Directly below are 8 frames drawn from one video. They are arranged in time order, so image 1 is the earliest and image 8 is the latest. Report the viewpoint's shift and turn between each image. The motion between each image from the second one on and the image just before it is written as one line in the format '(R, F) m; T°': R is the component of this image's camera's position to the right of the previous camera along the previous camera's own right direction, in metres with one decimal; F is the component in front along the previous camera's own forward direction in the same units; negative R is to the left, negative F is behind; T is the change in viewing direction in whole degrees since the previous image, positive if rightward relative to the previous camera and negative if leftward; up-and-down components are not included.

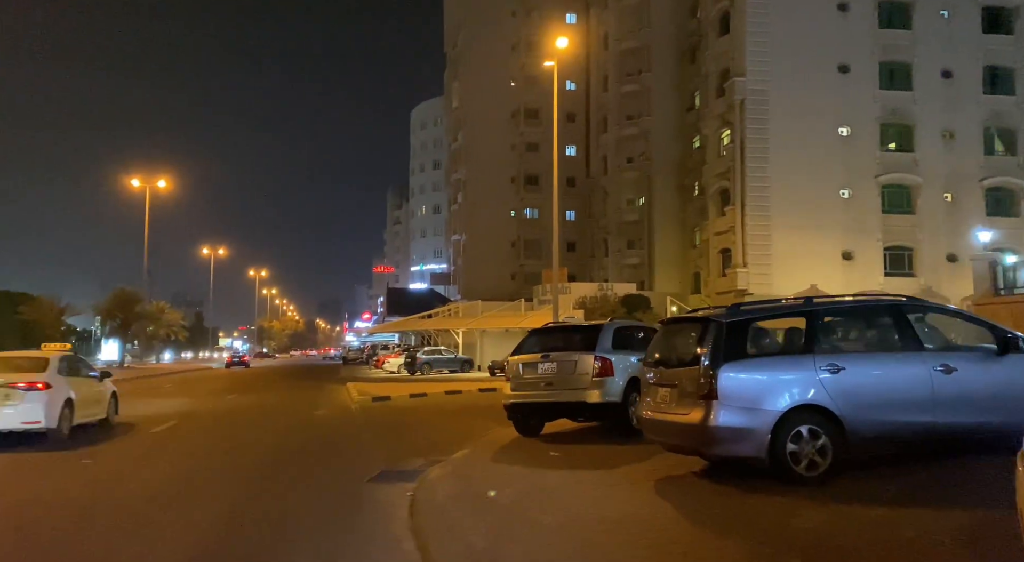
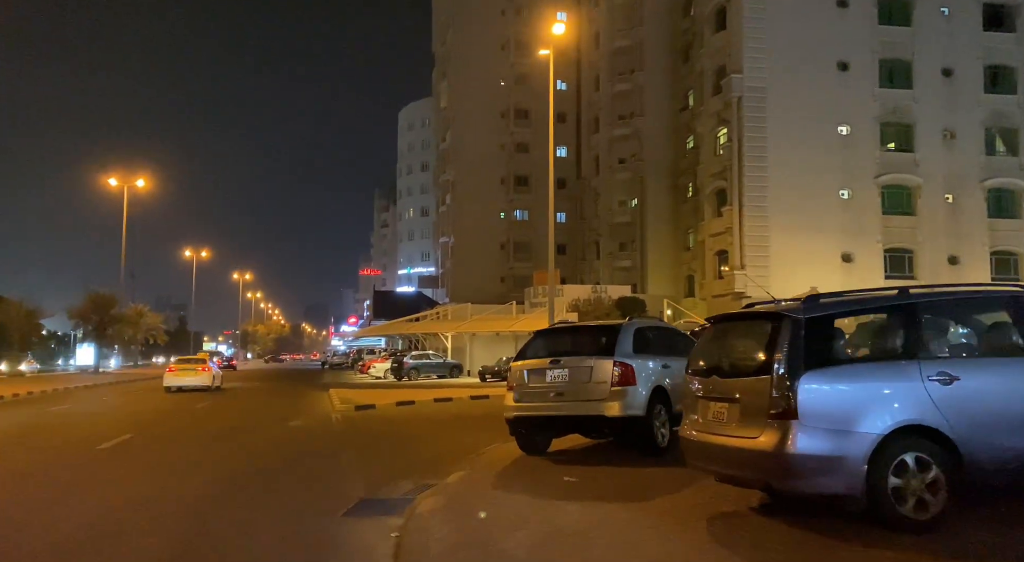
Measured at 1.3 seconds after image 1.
(-0.2, +1.3) m; +1°
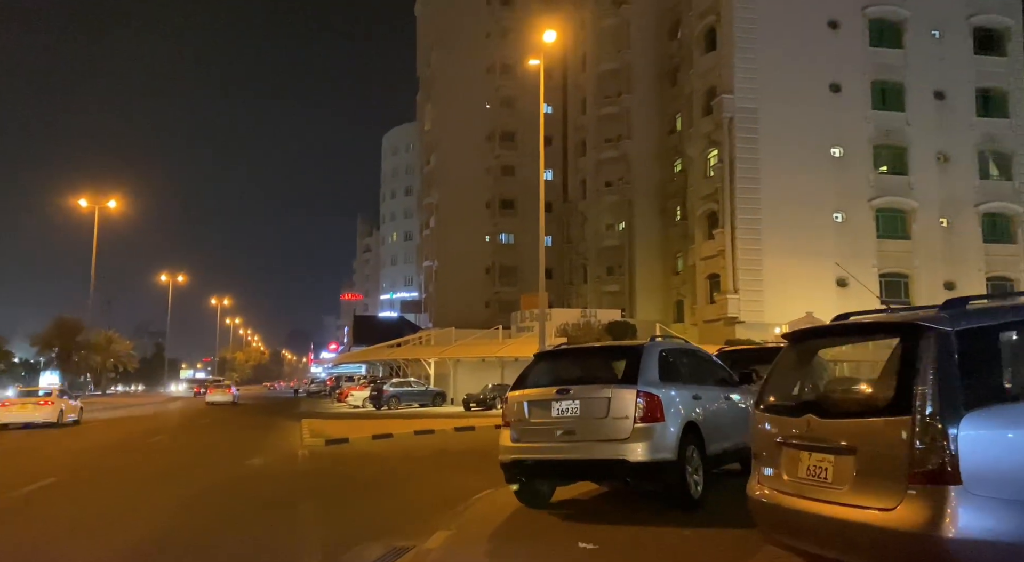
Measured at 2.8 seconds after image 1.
(-0.1, +1.5) m; +1°
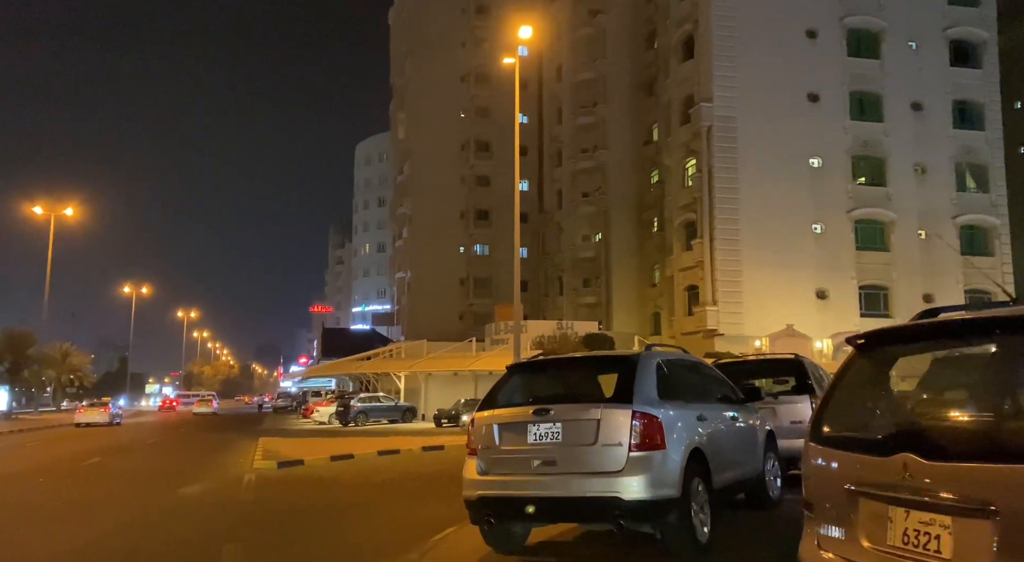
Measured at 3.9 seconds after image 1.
(0.0, +1.1) m; +2°
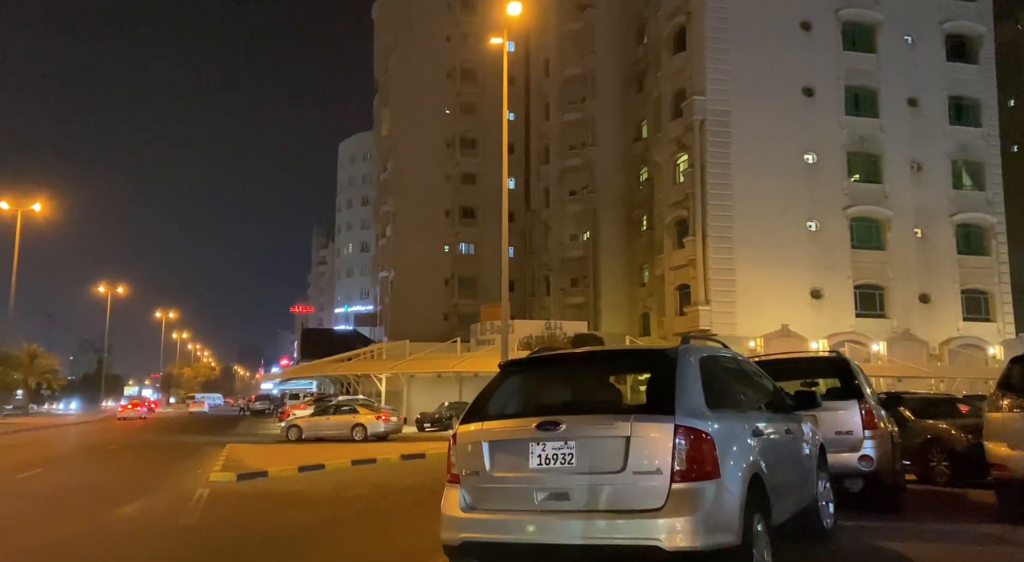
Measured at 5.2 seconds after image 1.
(-0.1, +1.3) m; +1°
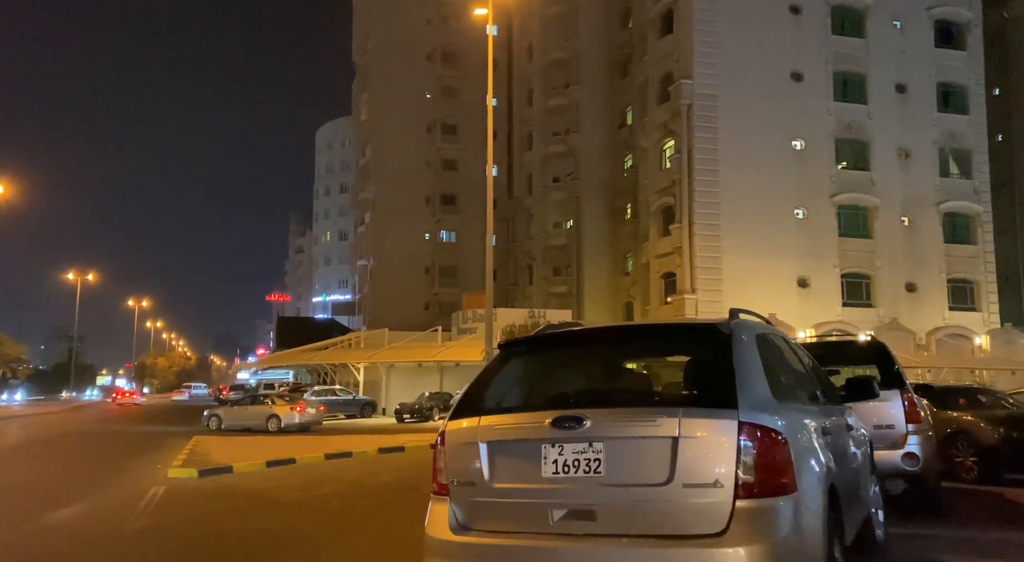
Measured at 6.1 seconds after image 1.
(-0.1, +0.9) m; +1°
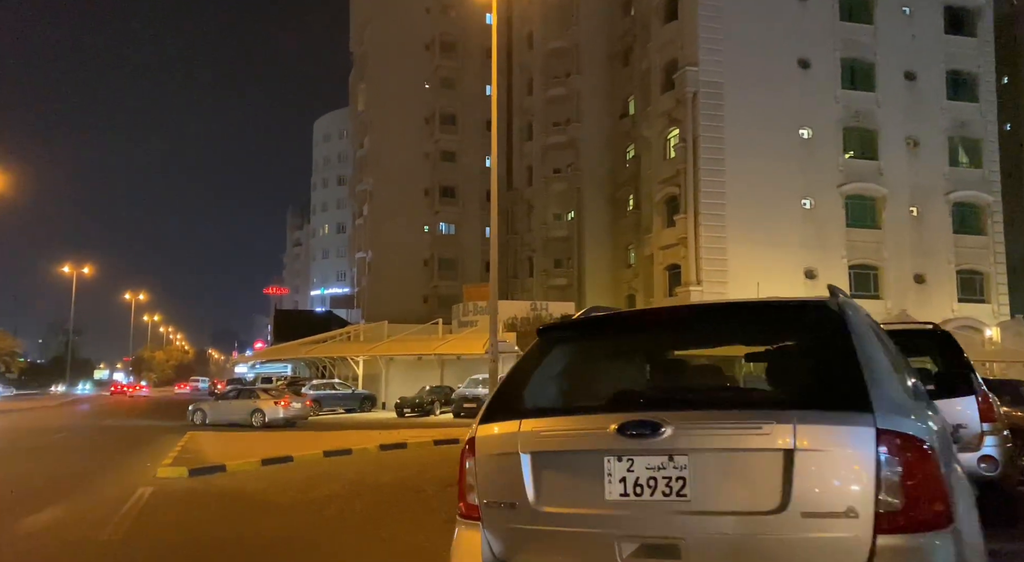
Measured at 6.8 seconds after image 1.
(-0.2, +0.7) m; 0°
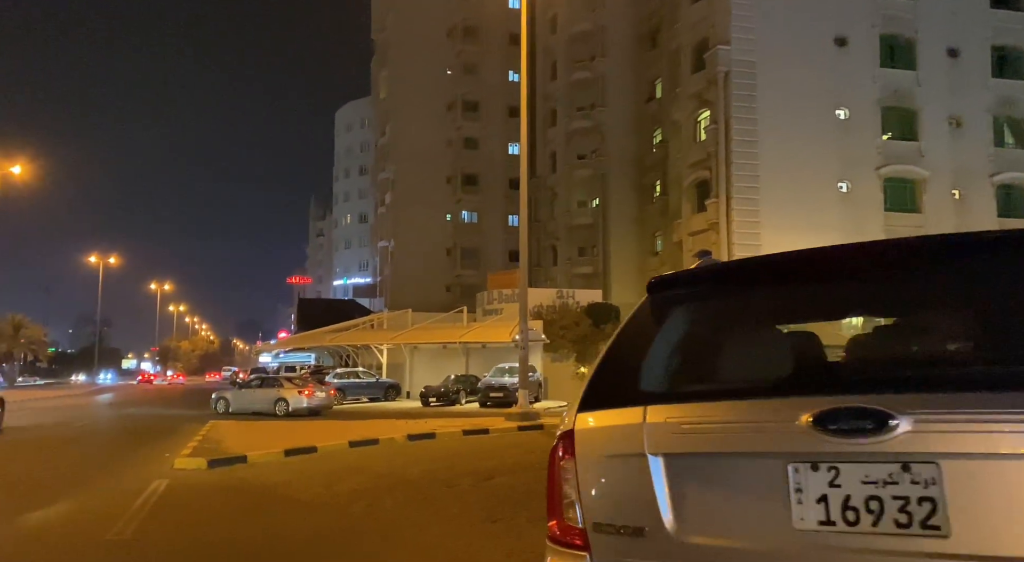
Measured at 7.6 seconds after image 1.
(-0.2, +0.8) m; -2°
